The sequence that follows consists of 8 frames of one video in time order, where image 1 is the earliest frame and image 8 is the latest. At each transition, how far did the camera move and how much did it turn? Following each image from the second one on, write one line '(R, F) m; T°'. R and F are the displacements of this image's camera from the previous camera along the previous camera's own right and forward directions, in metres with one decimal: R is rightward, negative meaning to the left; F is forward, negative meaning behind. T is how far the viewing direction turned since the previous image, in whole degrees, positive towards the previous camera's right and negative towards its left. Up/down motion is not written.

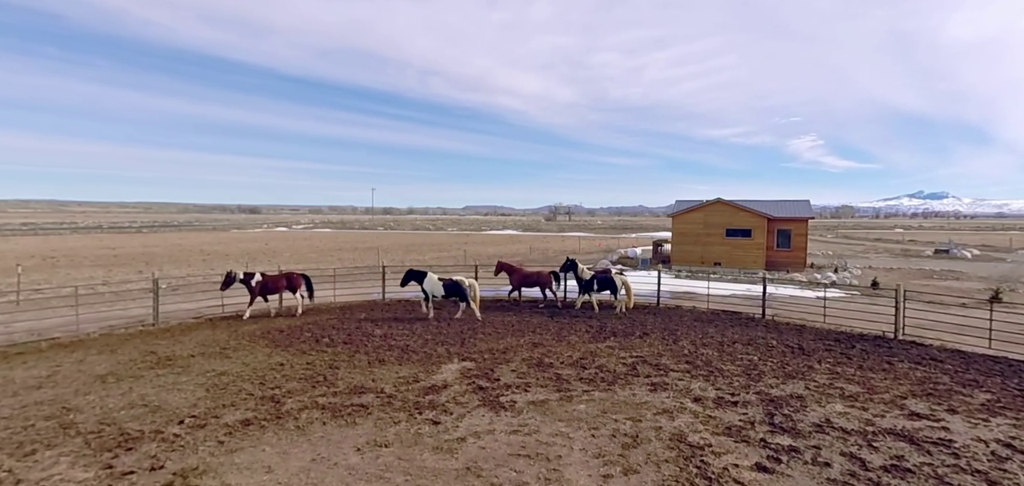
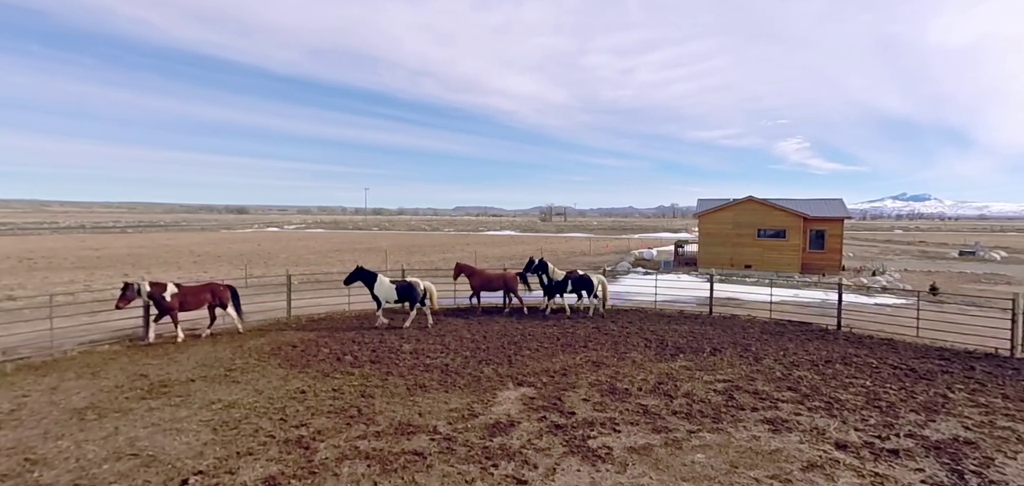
(-0.9, +1.1) m; +1°
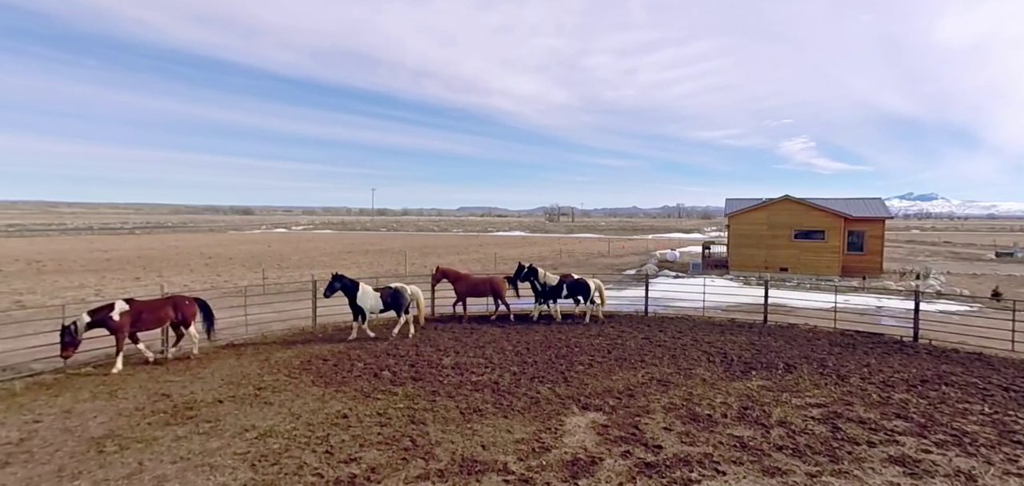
(-0.6, +0.6) m; -1°
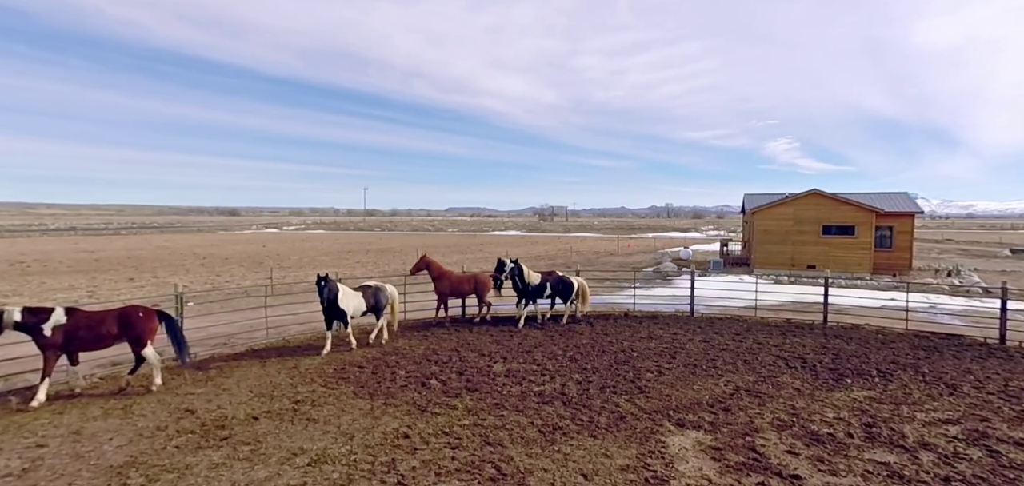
(-0.9, +0.7) m; +1°
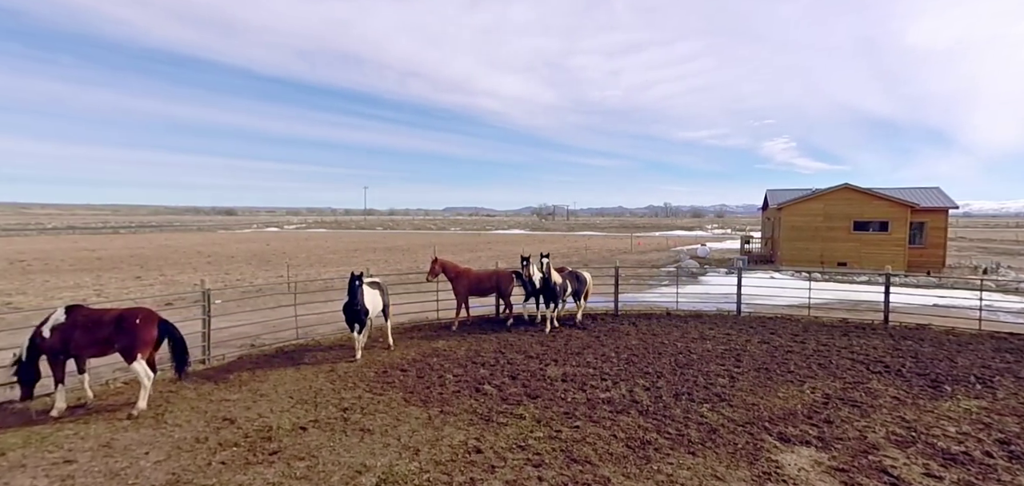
(-0.7, +0.5) m; 0°
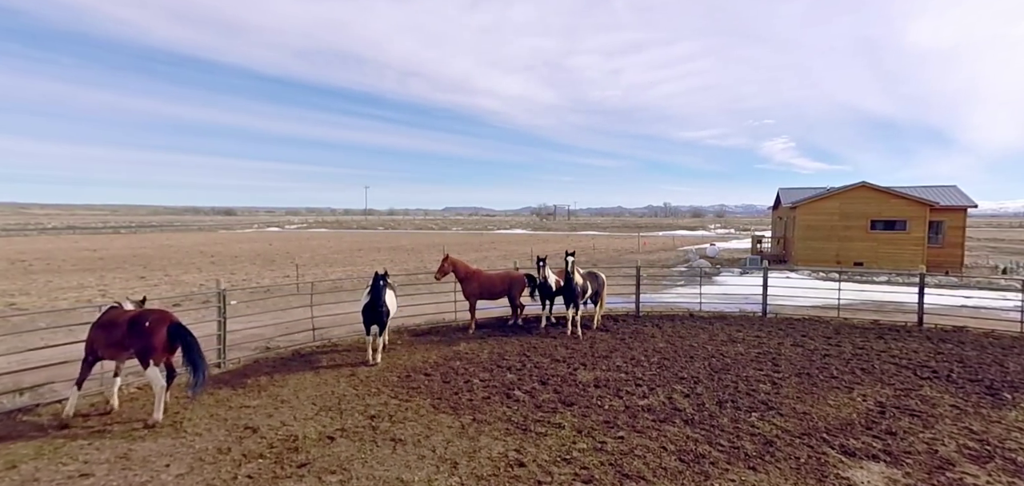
(-0.3, +0.3) m; 0°
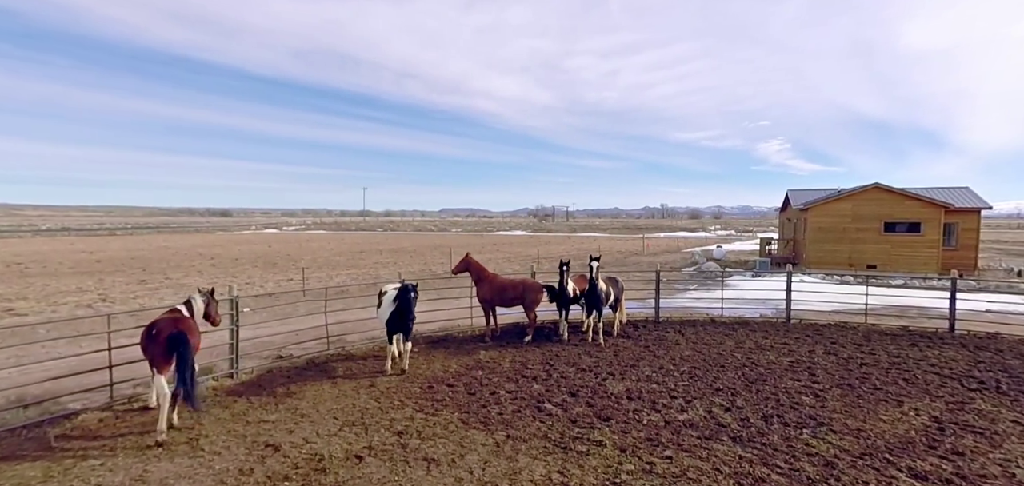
(-0.3, +0.2) m; 0°
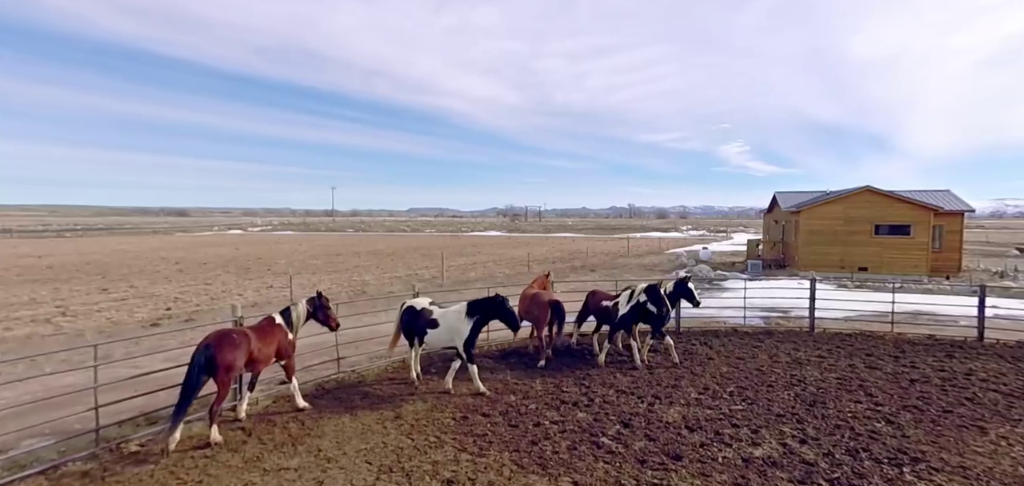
(-0.7, +0.6) m; +3°
